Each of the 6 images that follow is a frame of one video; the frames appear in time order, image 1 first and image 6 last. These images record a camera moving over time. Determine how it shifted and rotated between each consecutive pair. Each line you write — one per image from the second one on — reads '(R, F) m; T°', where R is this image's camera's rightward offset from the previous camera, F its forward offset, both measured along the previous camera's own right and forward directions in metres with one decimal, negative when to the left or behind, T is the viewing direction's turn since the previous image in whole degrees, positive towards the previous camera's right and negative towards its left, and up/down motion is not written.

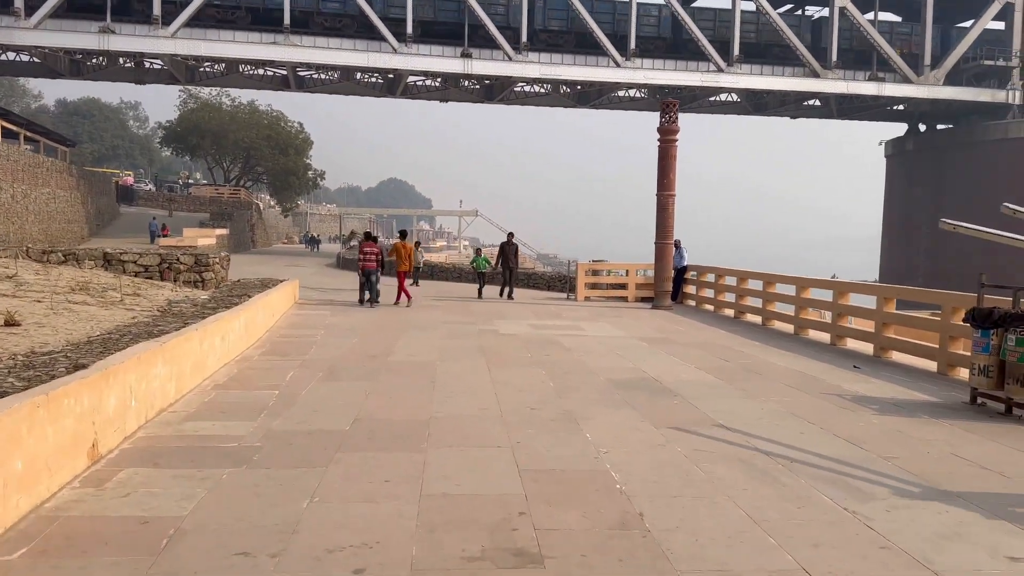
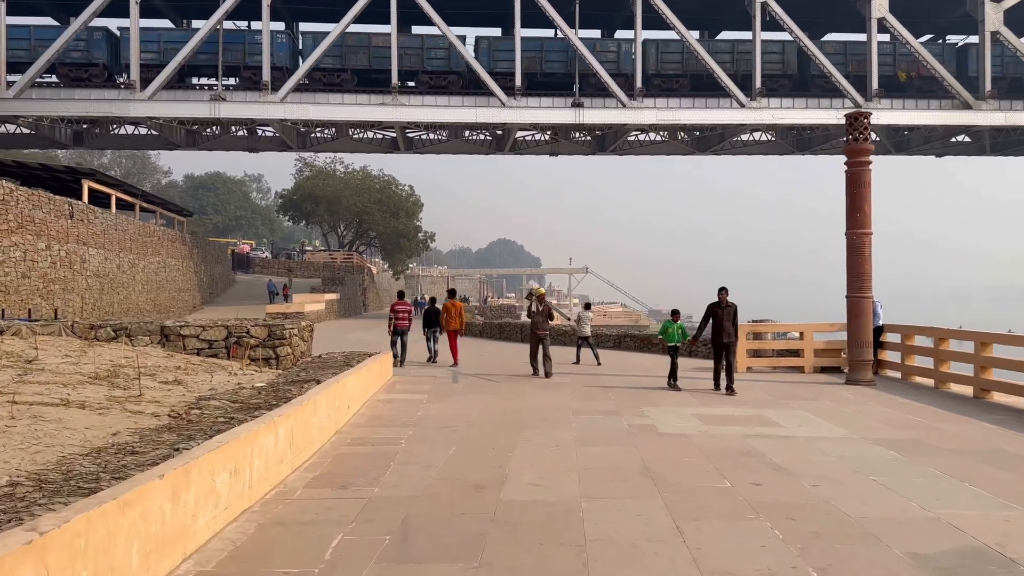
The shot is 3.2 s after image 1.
(-0.5, +3.6) m; -8°
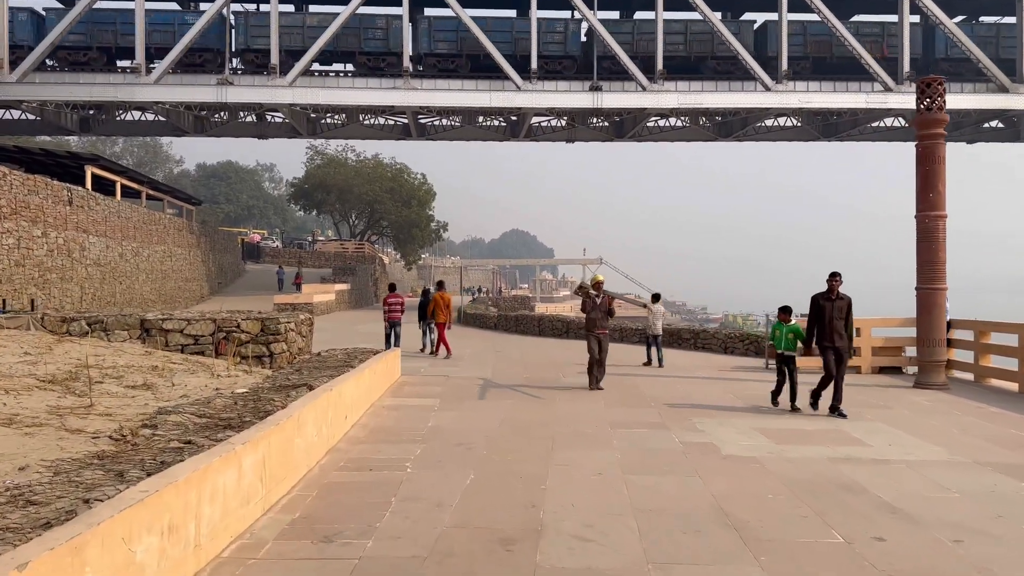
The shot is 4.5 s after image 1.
(-0.2, +1.5) m; -1°
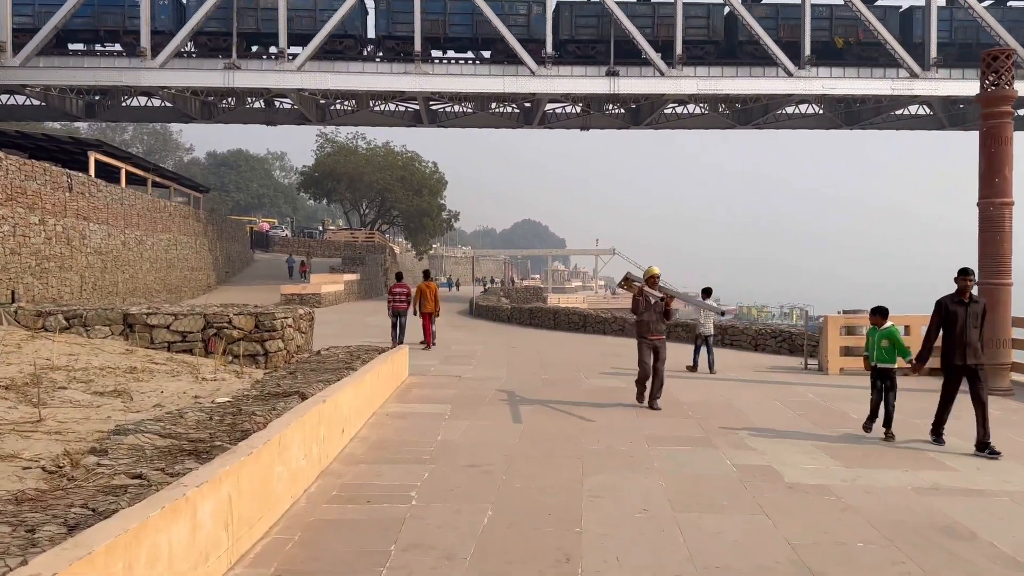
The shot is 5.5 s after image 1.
(-0.1, +1.1) m; -1°
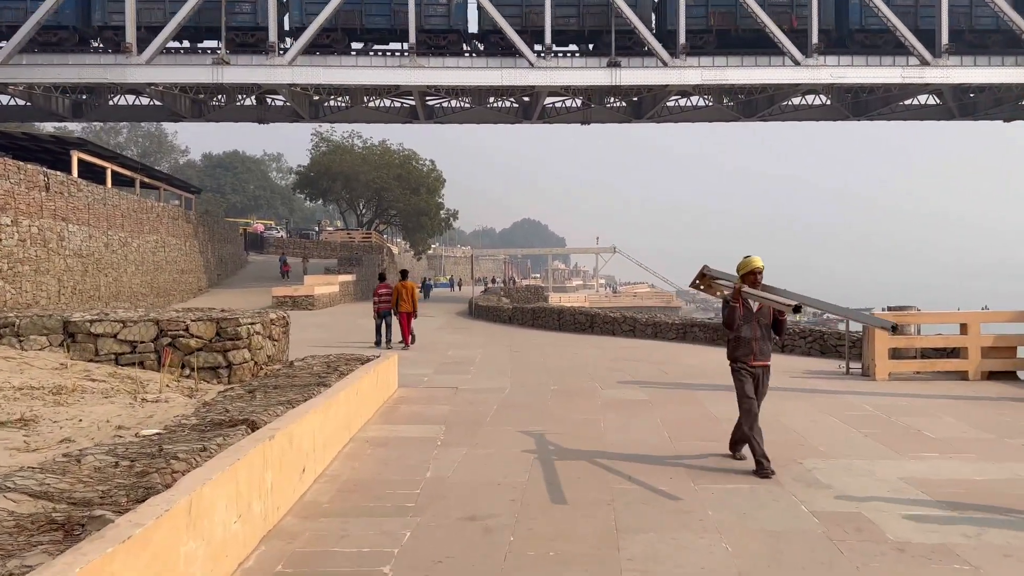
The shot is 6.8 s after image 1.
(0.0, +1.5) m; 0°
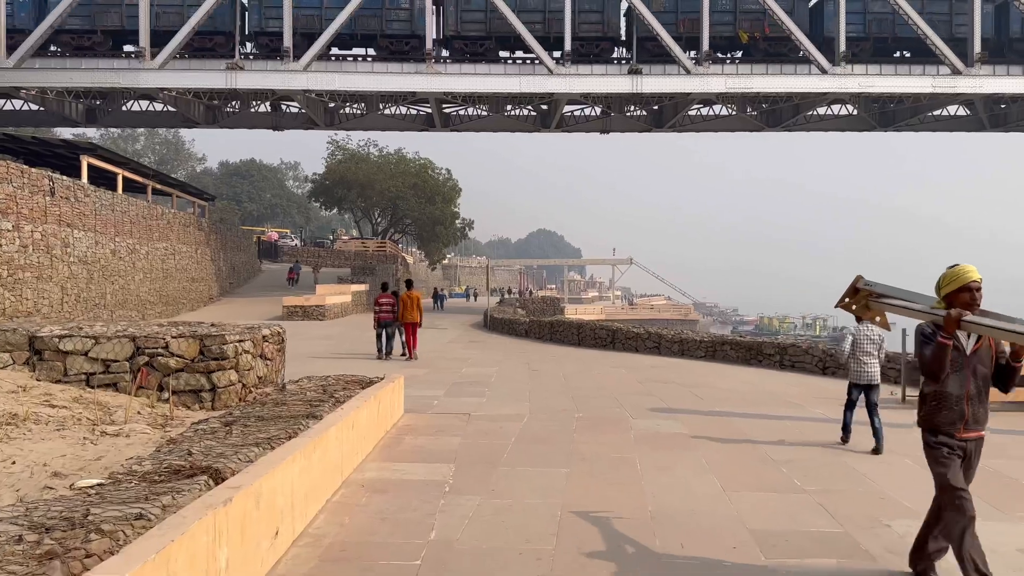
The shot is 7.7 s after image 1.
(-0.1, +1.1) m; -1°
